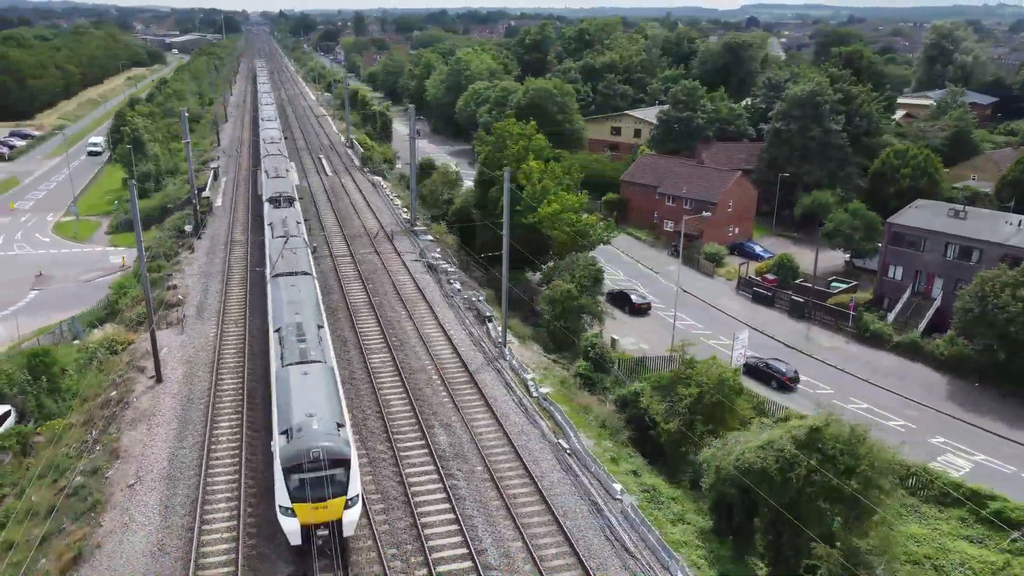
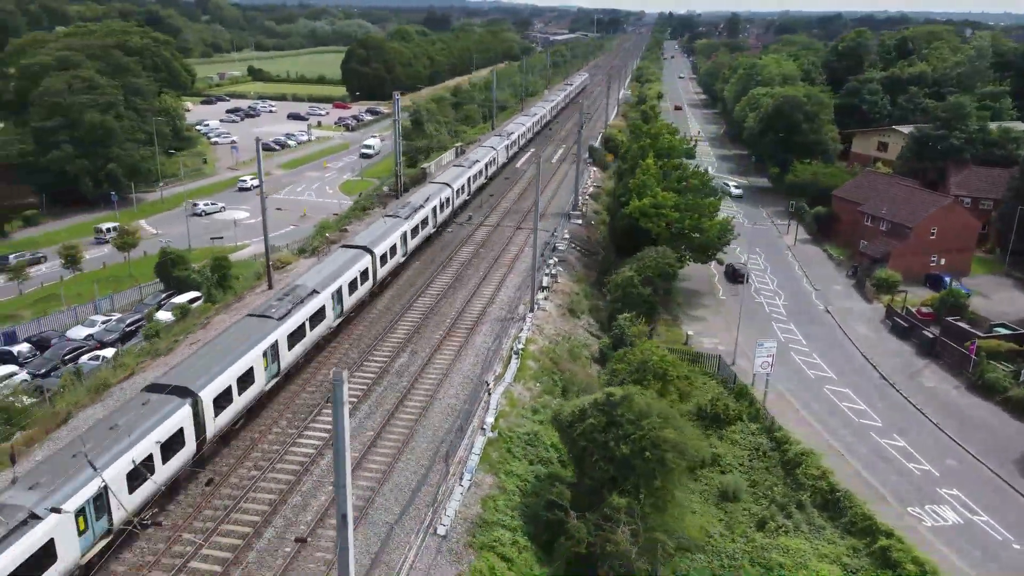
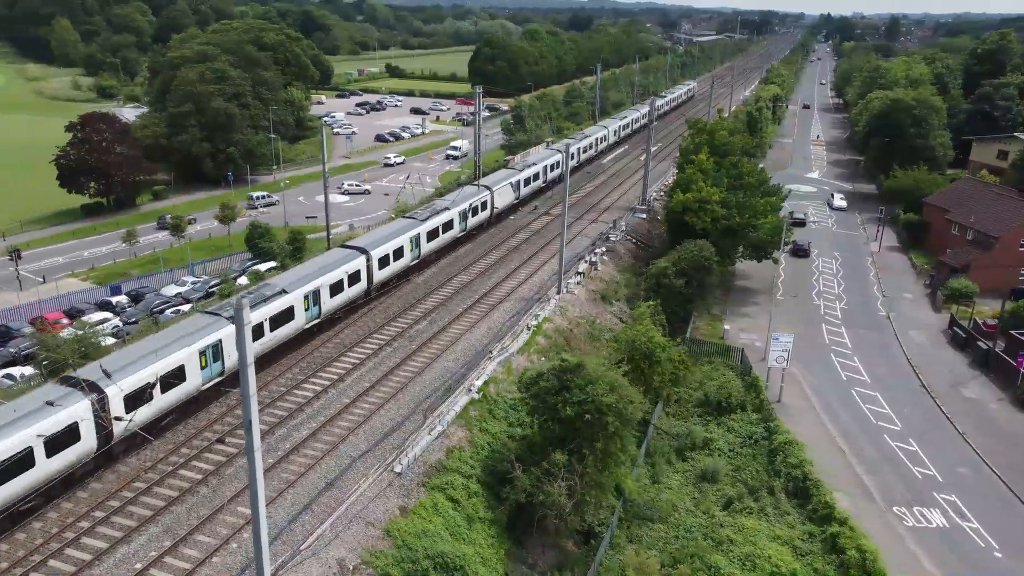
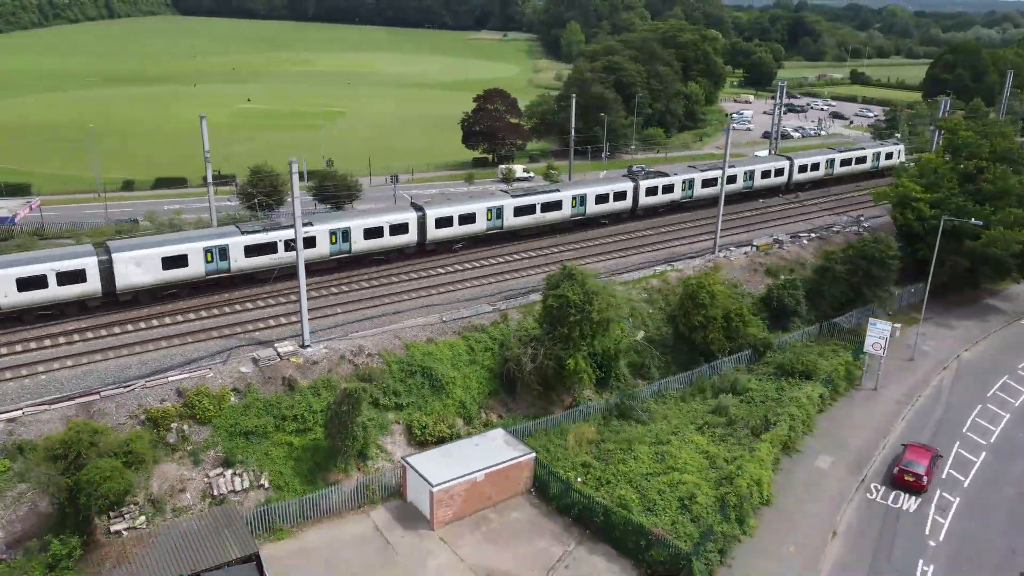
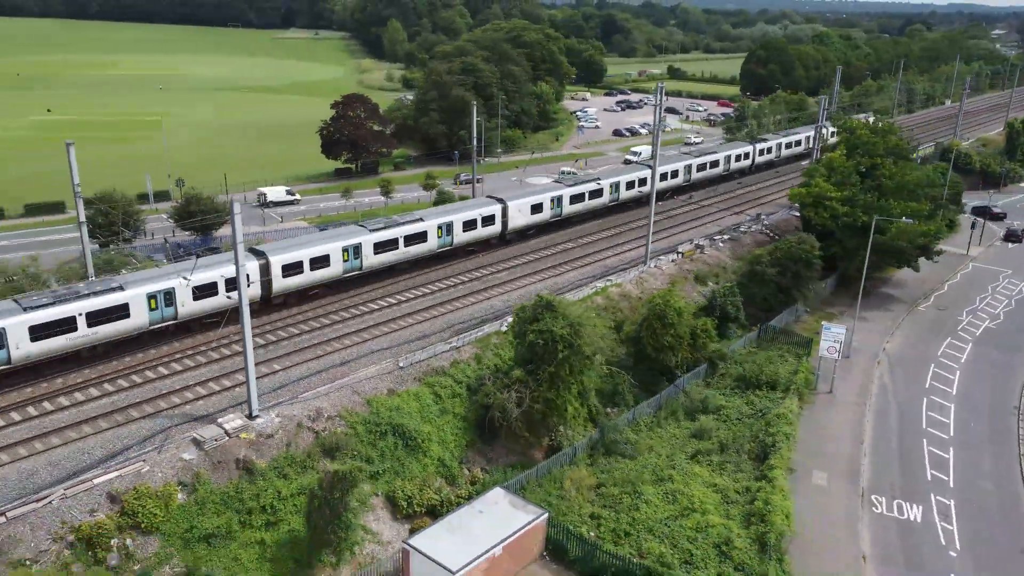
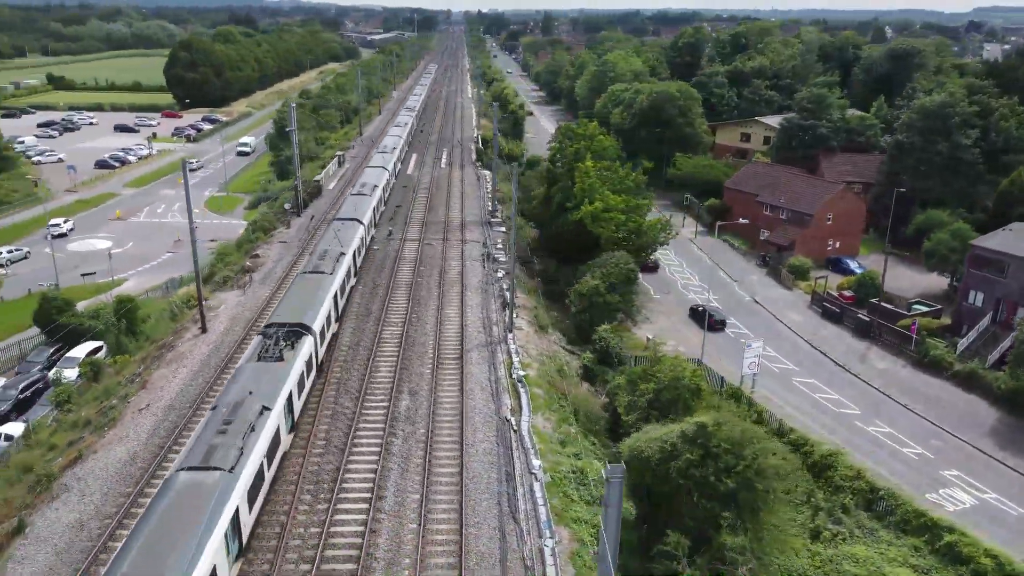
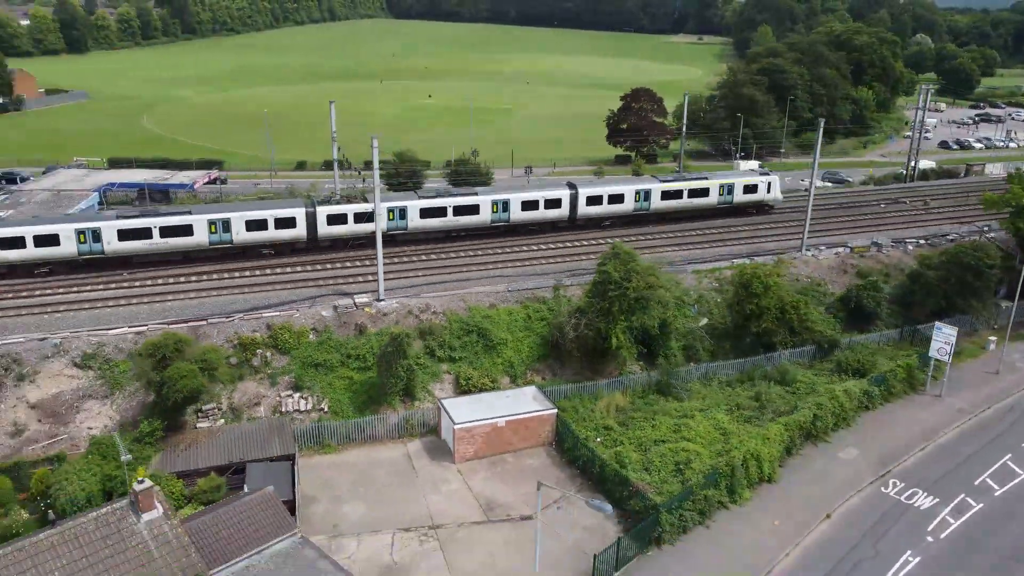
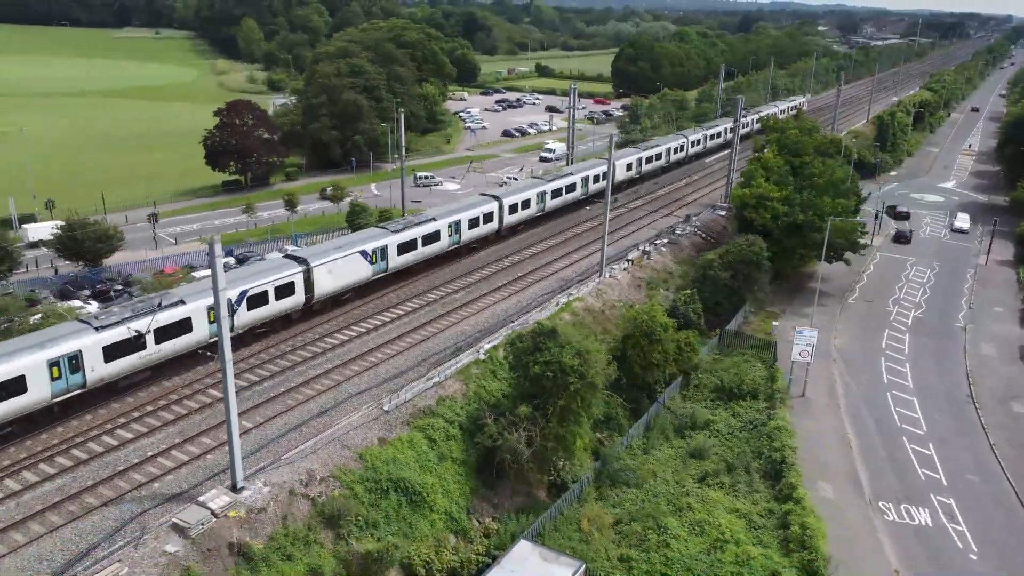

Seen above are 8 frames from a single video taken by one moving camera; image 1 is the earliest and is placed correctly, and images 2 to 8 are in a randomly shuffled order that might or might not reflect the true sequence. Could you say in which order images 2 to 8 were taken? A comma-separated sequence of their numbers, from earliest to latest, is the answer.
6, 2, 3, 8, 5, 4, 7
